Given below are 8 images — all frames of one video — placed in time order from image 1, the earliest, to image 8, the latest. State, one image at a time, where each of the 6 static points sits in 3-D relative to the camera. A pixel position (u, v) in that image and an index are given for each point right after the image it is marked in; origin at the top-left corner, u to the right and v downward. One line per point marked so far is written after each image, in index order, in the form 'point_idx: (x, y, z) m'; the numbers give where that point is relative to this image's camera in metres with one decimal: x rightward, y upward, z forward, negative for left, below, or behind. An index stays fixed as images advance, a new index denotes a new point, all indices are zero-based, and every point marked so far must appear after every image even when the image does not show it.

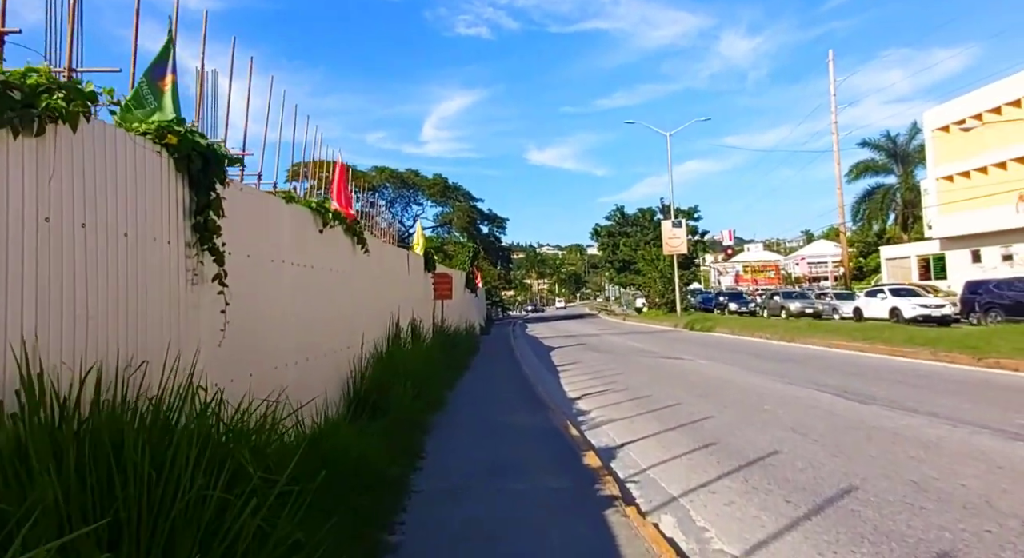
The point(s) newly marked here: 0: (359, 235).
0: (-2.4, +0.7, +9.7) m
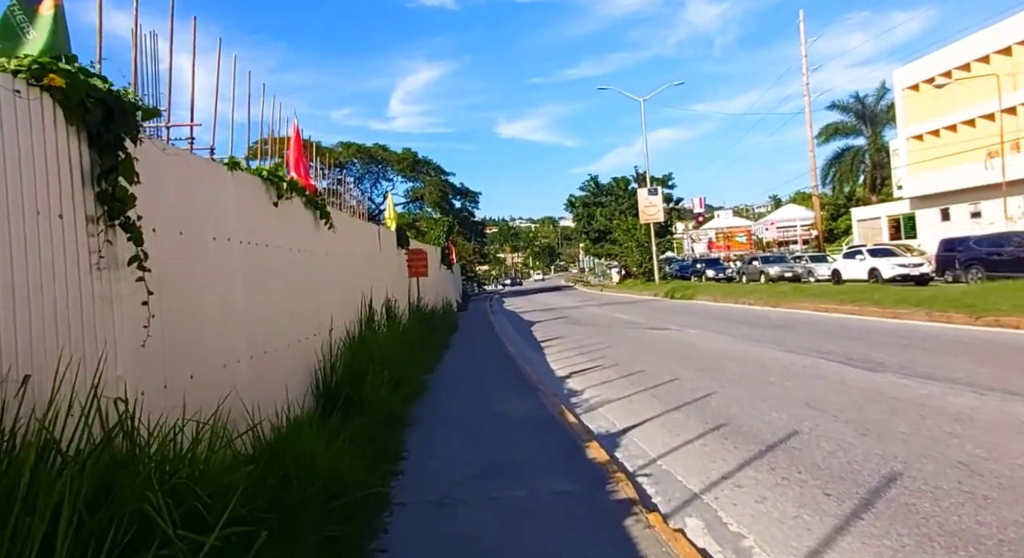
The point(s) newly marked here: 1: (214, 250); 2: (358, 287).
0: (-2.6, +1.0, +8.7) m
1: (-2.4, +0.2, +5.2) m
2: (-2.8, -0.1, +11.6) m
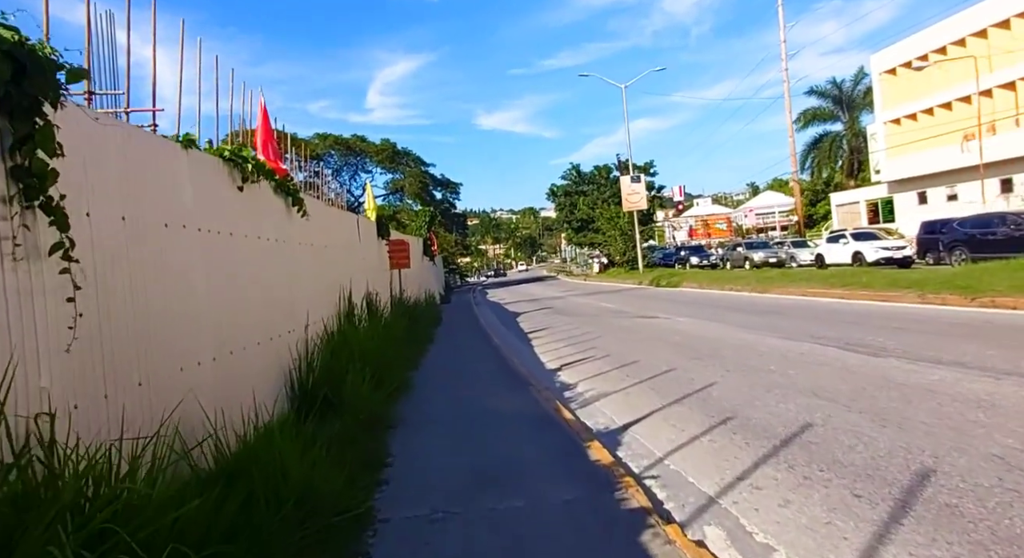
0: (-2.8, +1.1, +8.0) m
1: (-2.5, +0.3, +4.6) m
2: (-3.0, 0.0, +10.9) m
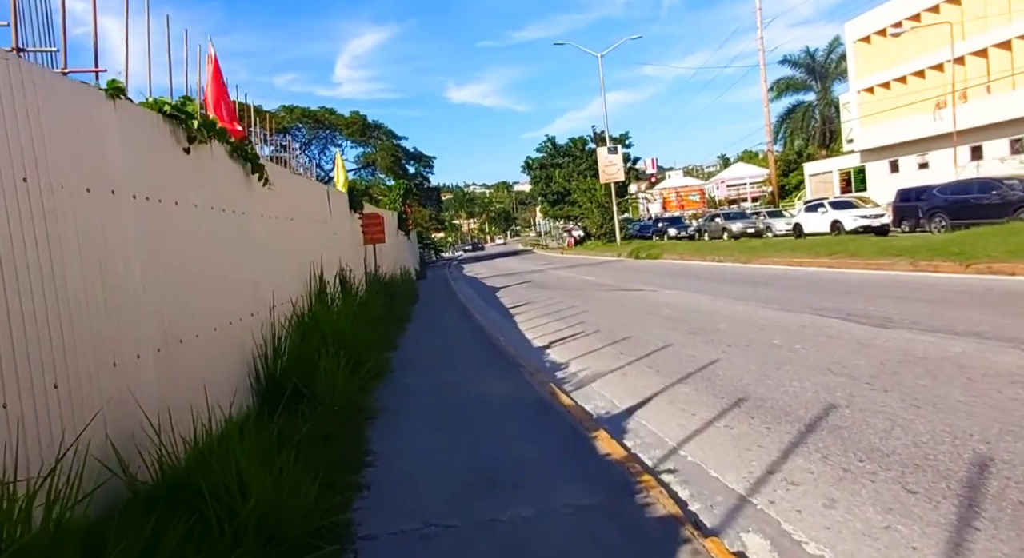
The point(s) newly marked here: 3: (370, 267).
0: (-2.9, +1.3, +7.1) m
1: (-2.5, +0.4, +3.7) m
2: (-3.3, +0.4, +10.1) m
3: (-4.1, +0.4, +18.2) m
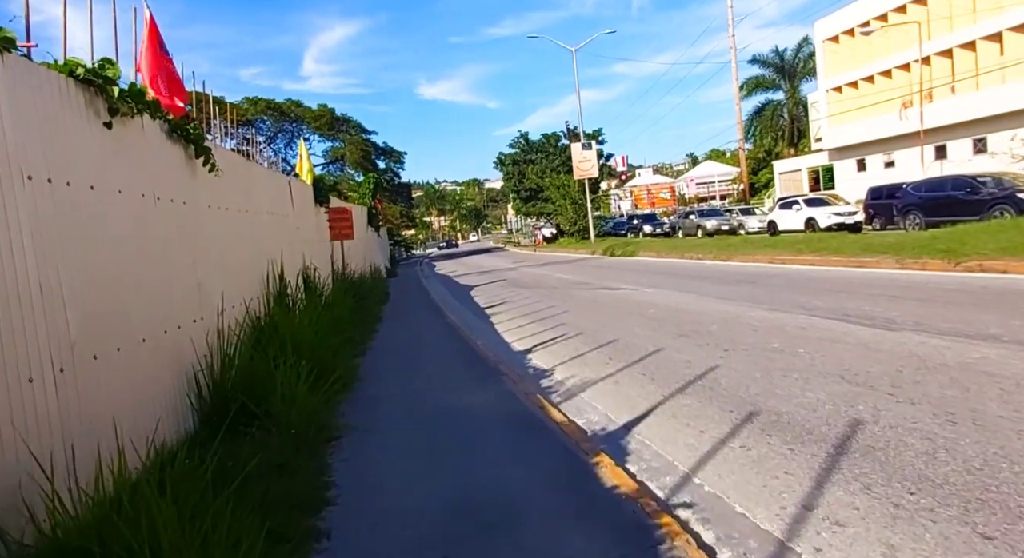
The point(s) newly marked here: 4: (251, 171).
0: (-3.1, +1.3, +6.2) m
1: (-2.5, +0.4, +2.8) m
2: (-3.6, +0.4, +9.1) m
3: (-4.7, +0.4, +17.2) m
4: (-3.7, +1.5, +8.9) m
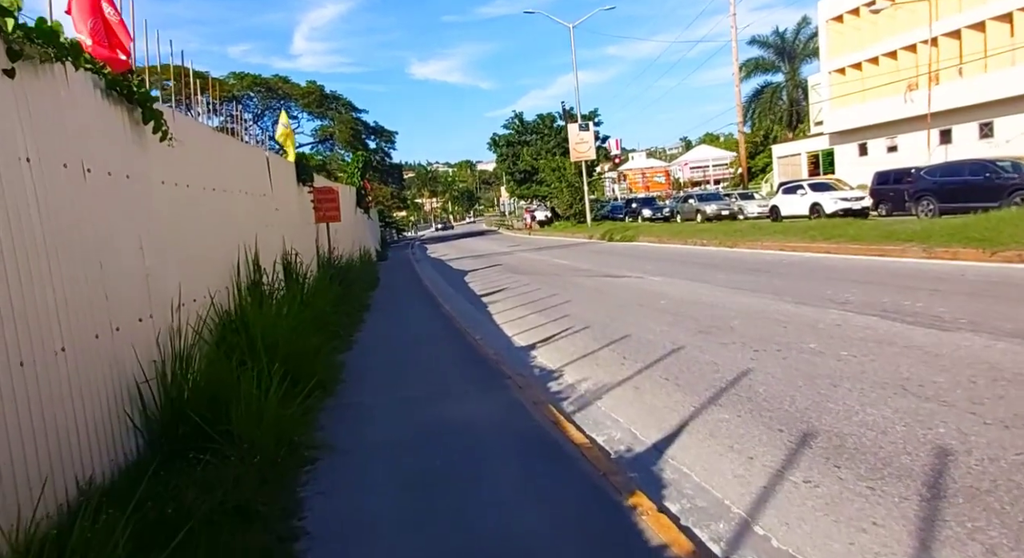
0: (-3.0, +1.4, +5.2) m
1: (-2.4, +0.4, +1.8) m
2: (-3.5, +0.5, +8.1) m
3: (-4.8, +0.8, +16.2) m
4: (-3.6, +1.7, +7.8) m
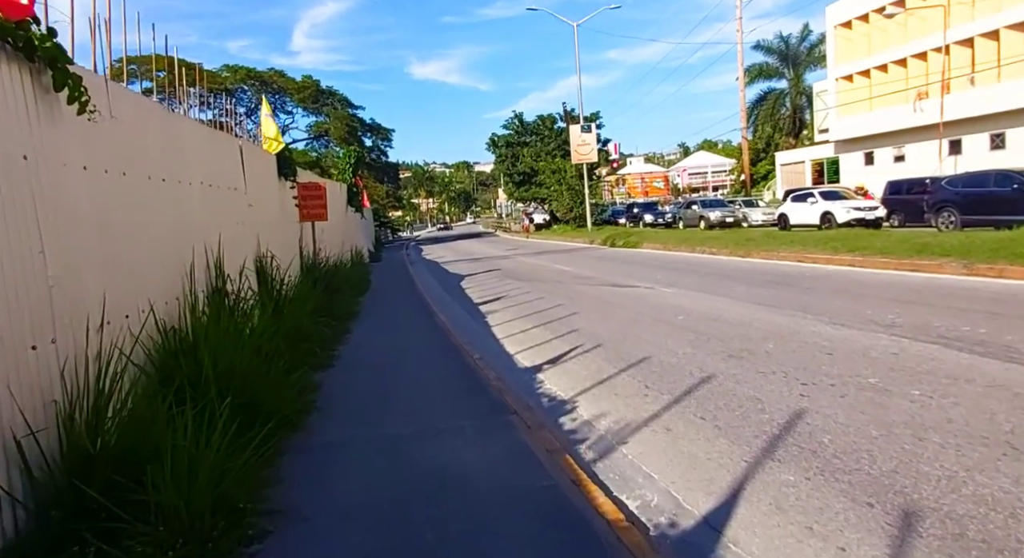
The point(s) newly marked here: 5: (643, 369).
0: (-2.9, +1.3, +4.0) m
1: (-2.2, +0.3, +0.7) m
2: (-3.5, +0.5, +6.9) m
3: (-4.8, +0.7, +15.0) m
4: (-3.5, +1.6, +6.7) m
5: (+1.6, -1.1, +7.7) m
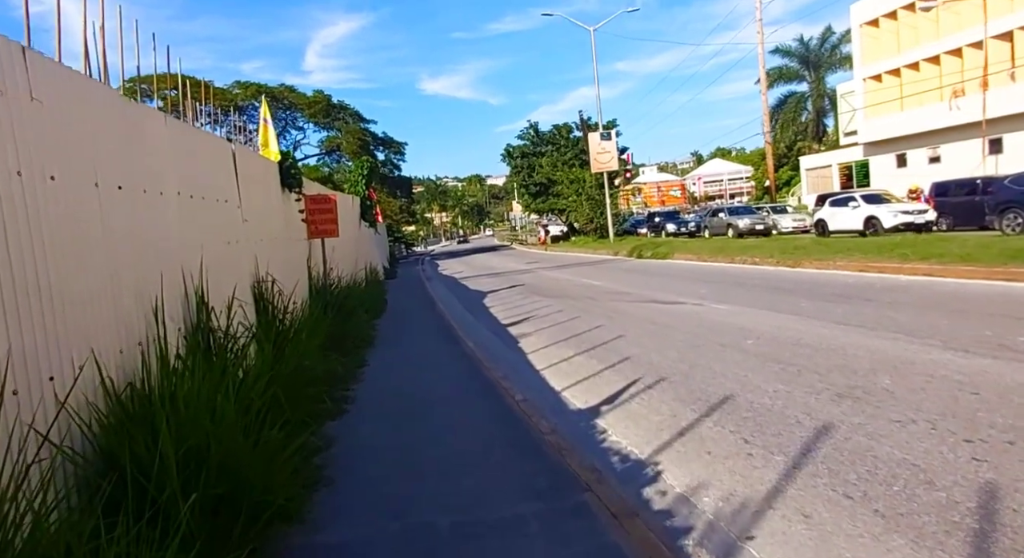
0: (-2.5, +1.1, +2.6) m
1: (-1.9, +0.2, -0.8) m
2: (-3.0, +0.2, +5.5) m
3: (-4.1, +0.2, +13.6) m
4: (-3.0, +1.3, +5.3) m
5: (+2.2, -1.3, +6.2) m
